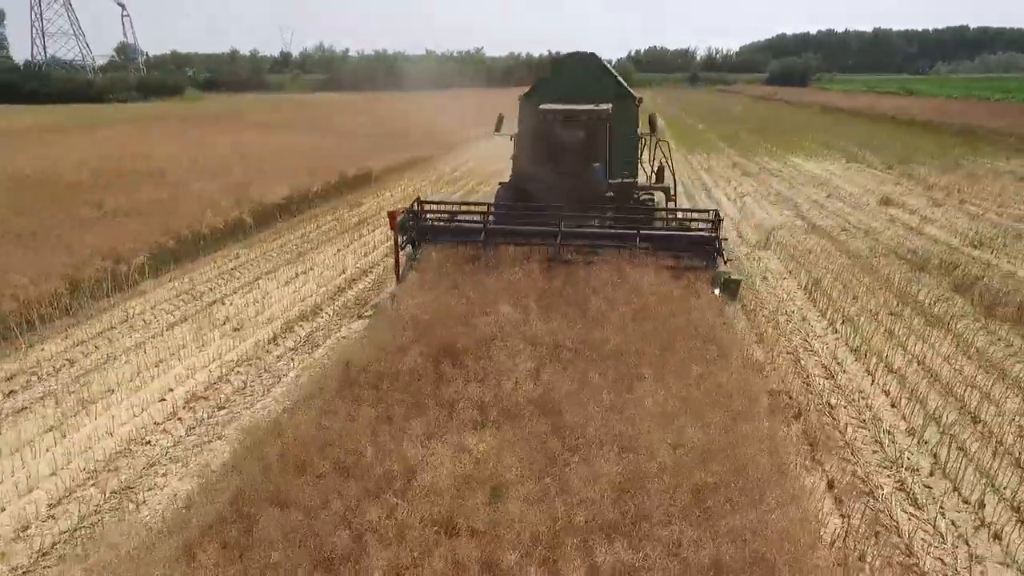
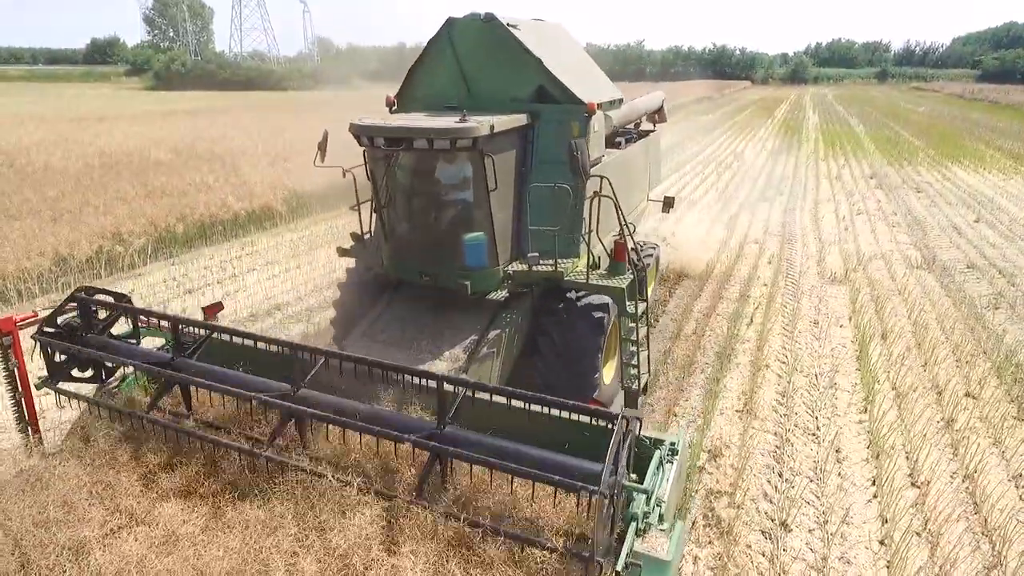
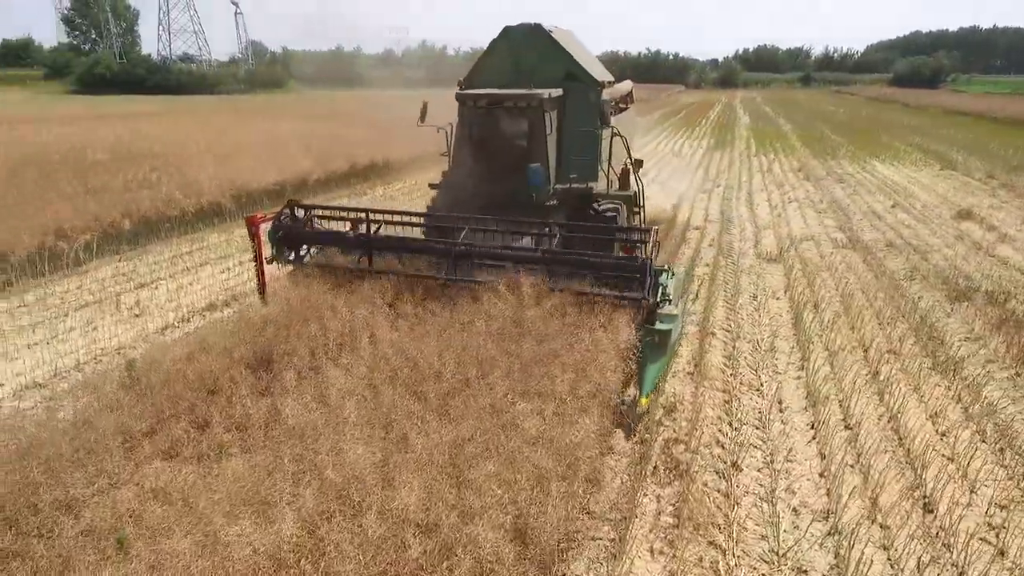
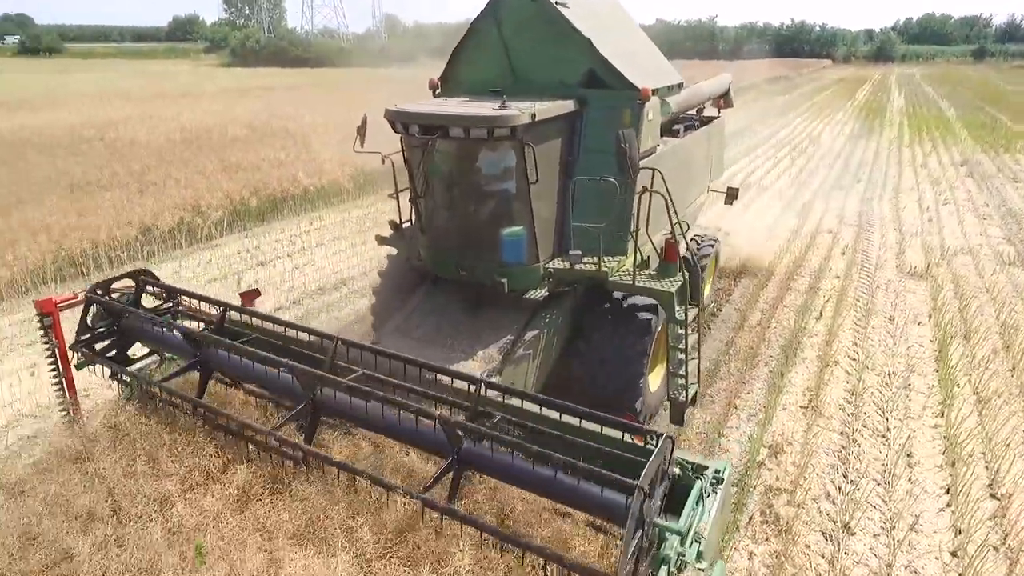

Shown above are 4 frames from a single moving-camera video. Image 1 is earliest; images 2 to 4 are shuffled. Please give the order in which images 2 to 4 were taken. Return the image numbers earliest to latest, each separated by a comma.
3, 2, 4
